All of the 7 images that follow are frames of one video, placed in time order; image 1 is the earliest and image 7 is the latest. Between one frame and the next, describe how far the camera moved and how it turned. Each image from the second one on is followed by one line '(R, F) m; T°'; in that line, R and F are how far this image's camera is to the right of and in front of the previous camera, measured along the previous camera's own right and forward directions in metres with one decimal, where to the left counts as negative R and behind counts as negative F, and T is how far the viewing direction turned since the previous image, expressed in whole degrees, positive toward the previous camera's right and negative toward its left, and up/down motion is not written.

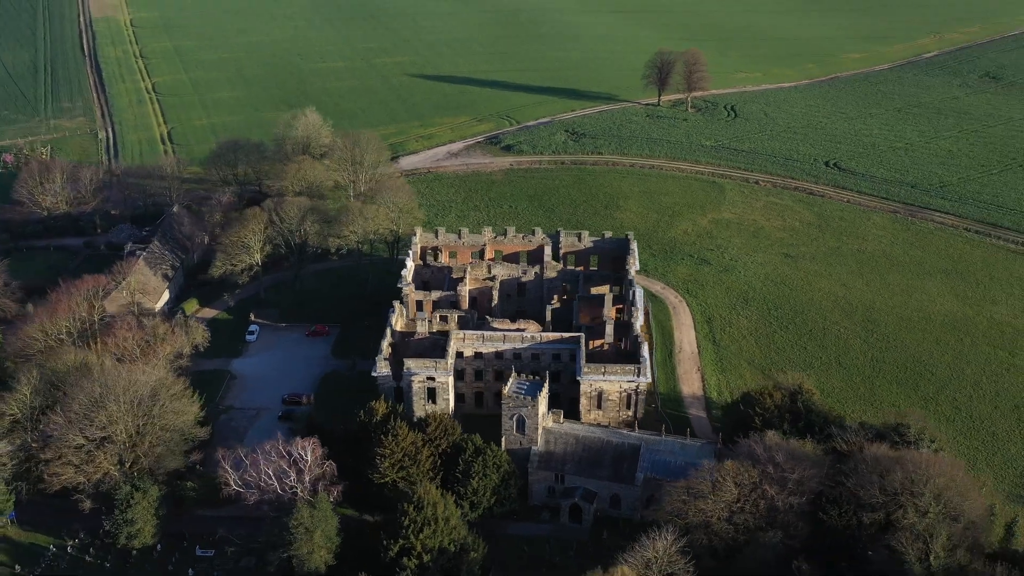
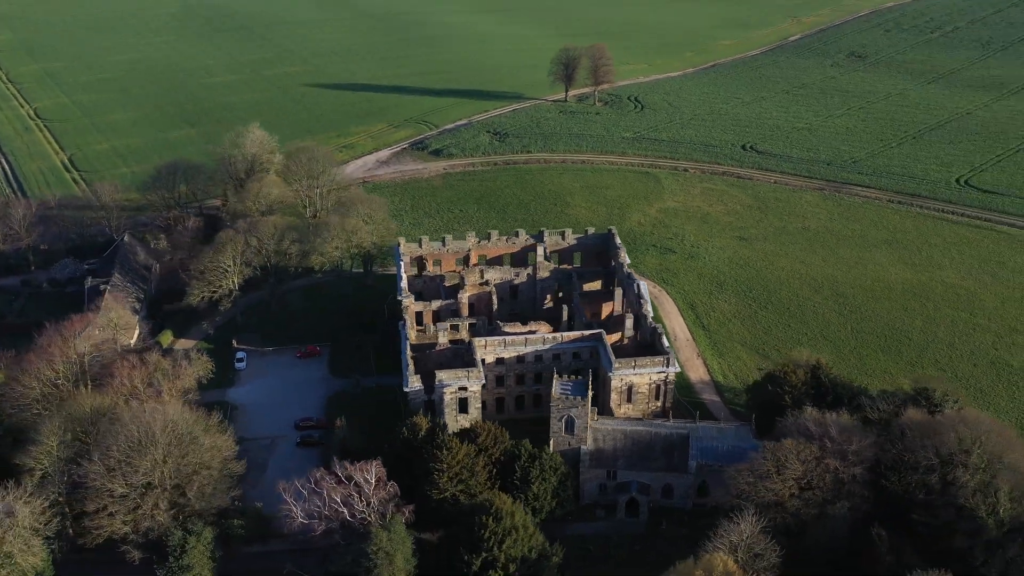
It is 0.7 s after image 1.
(-12.7, +1.2) m; +9°
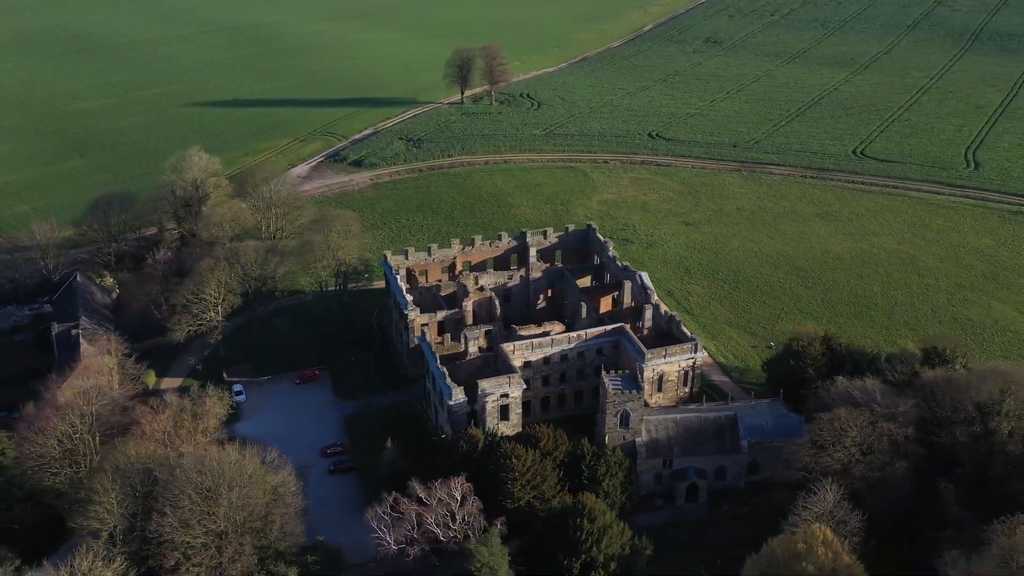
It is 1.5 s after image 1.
(-14.4, +1.4) m; +10°
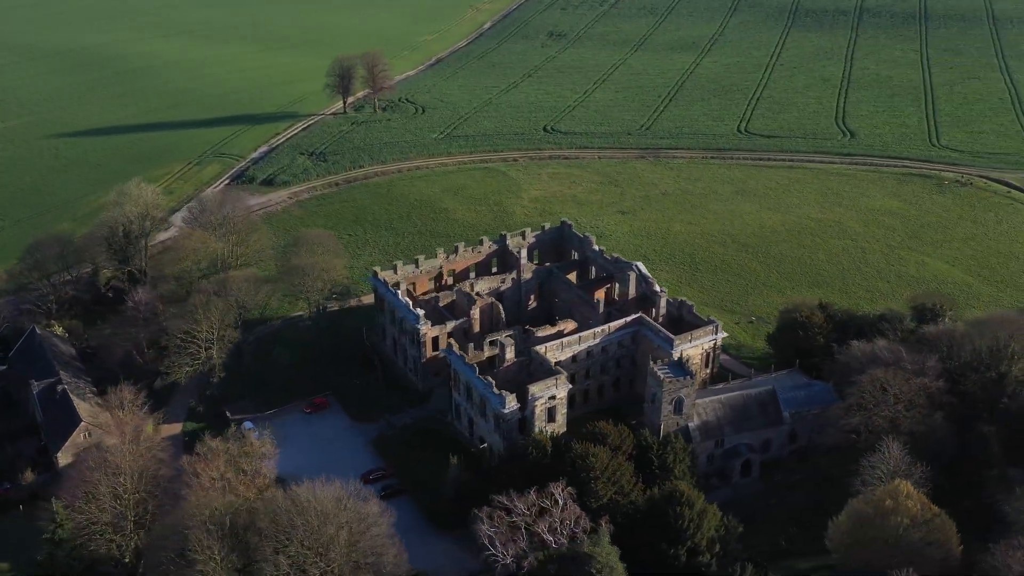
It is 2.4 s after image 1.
(-16.2, +1.7) m; +11°
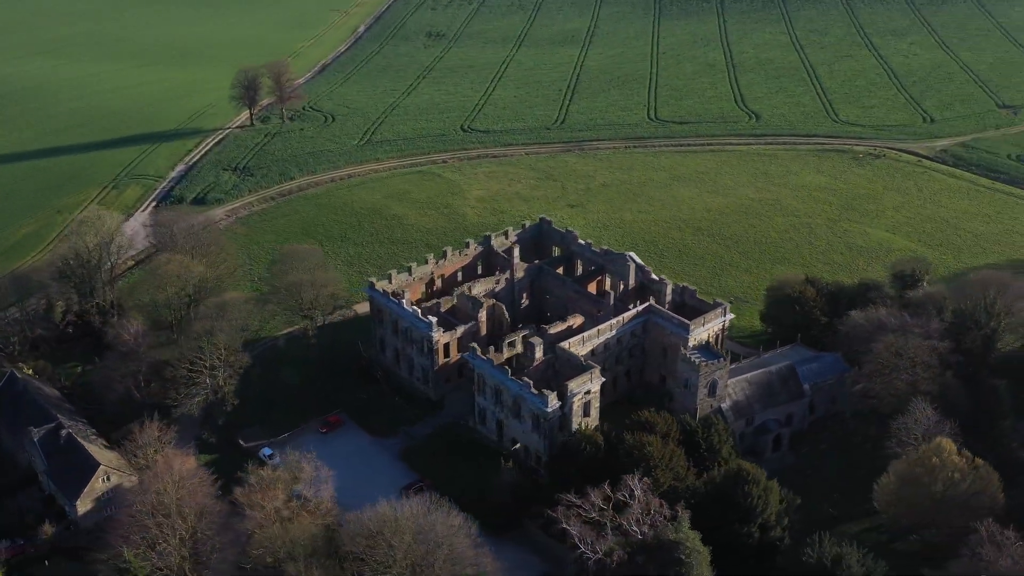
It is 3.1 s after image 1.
(-12.6, +1.2) m; +9°
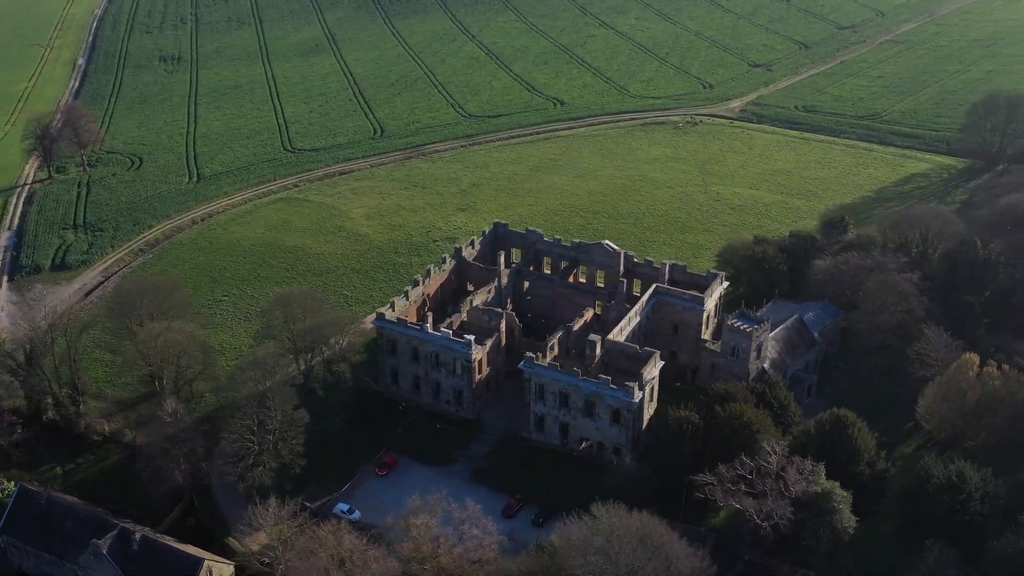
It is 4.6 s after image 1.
(-26.7, +4.4) m; +18°
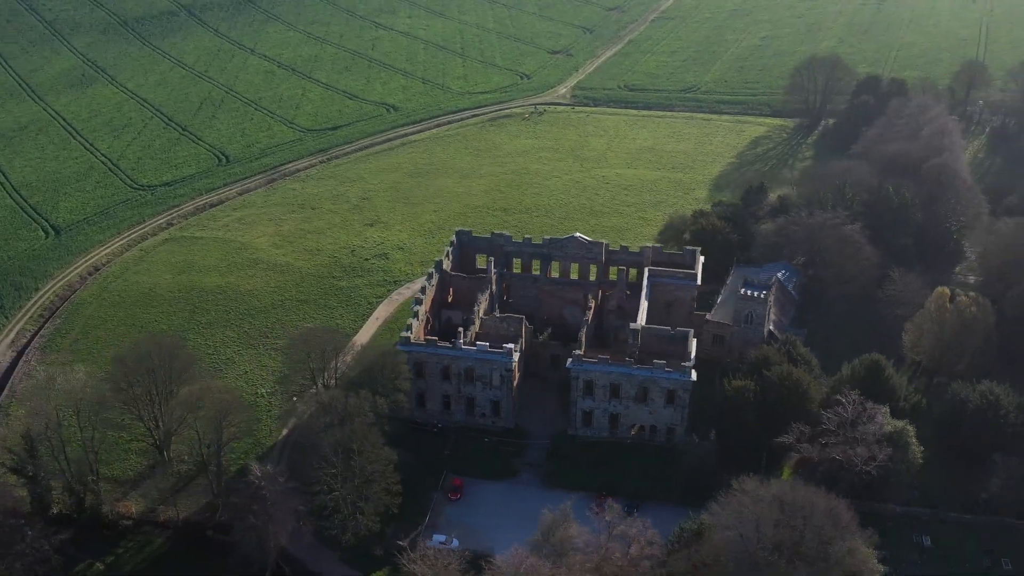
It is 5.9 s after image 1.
(-23.3, +3.3) m; +16°
